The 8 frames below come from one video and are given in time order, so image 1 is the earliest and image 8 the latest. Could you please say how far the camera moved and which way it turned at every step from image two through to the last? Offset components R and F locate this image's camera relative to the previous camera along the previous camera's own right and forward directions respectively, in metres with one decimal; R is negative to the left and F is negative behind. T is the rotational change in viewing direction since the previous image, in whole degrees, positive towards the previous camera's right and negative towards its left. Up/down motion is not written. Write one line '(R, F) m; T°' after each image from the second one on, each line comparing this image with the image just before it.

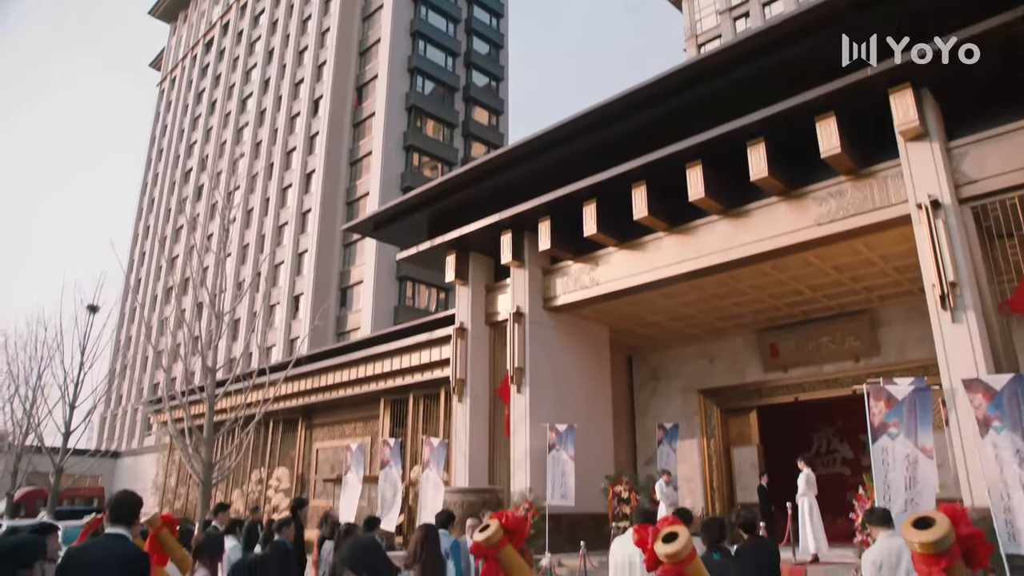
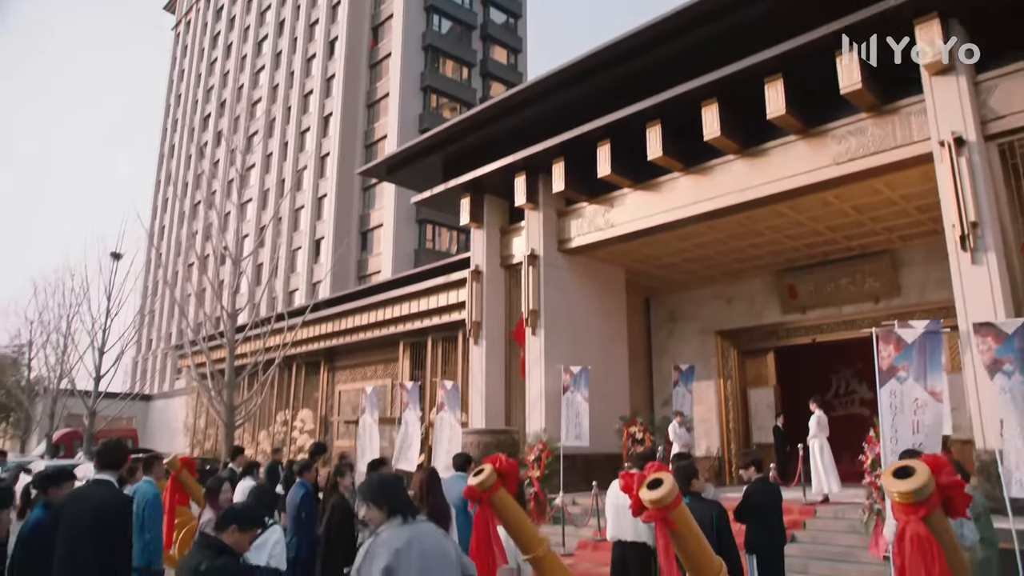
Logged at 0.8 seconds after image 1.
(+0.3, 0.0) m; -2°
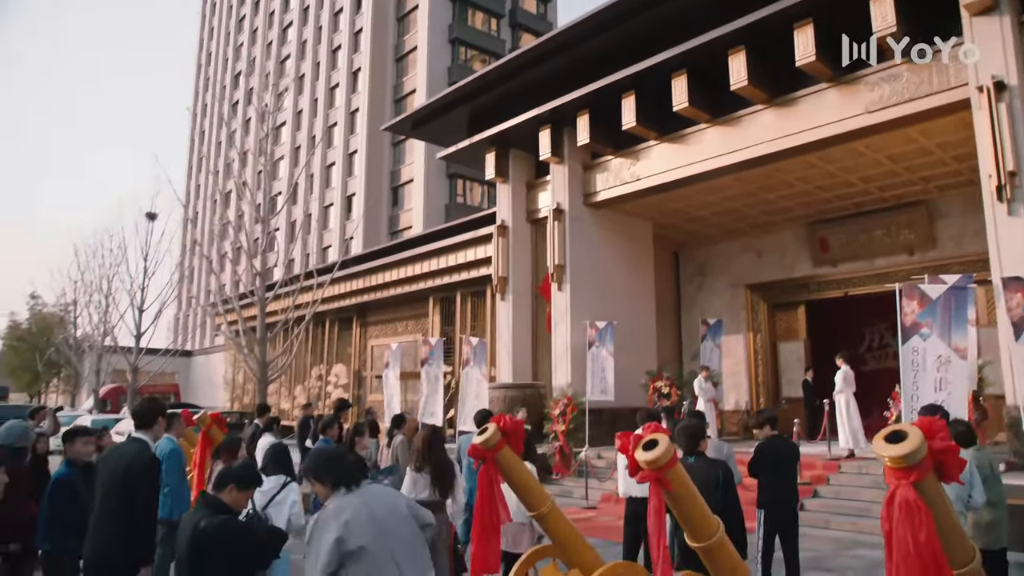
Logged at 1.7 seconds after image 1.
(+0.4, 0.0) m; -3°
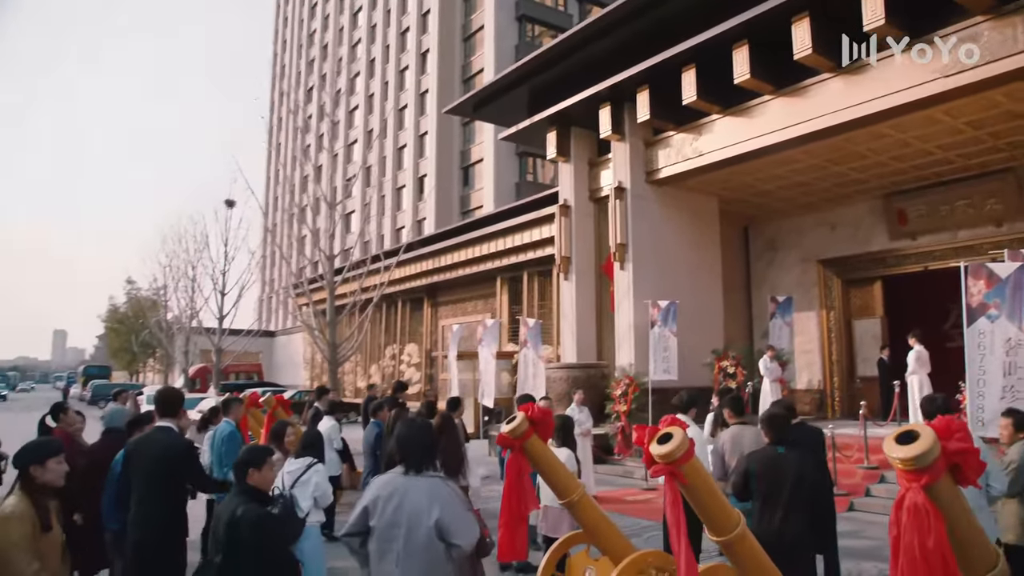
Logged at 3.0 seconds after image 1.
(+0.6, 0.0) m; -7°
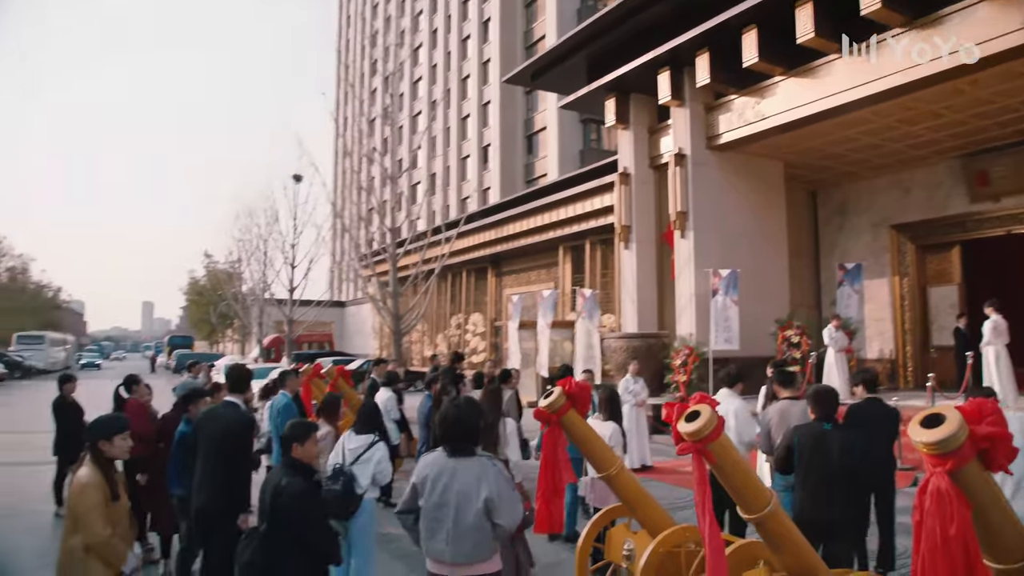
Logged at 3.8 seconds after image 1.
(+0.4, 0.0) m; -6°
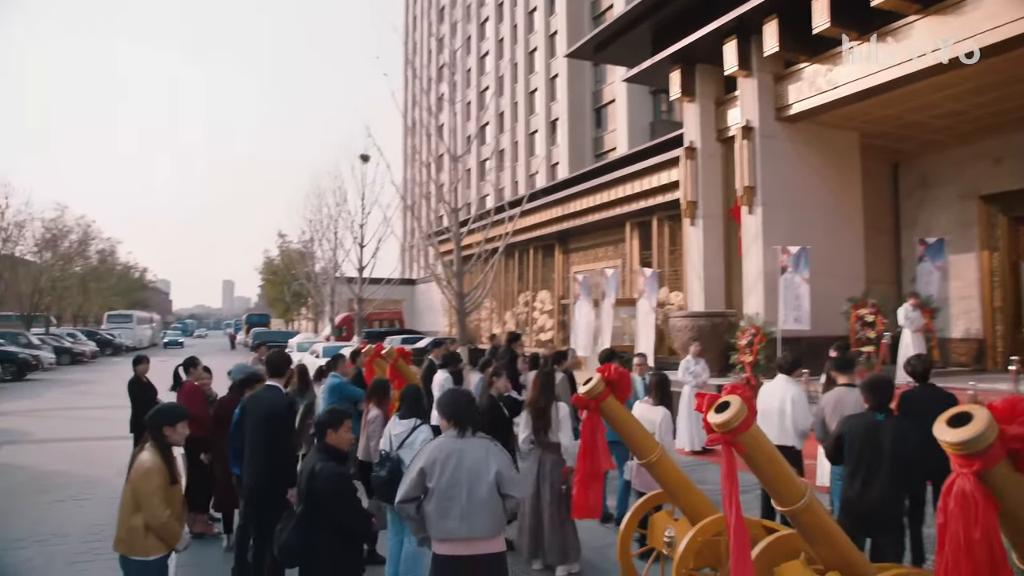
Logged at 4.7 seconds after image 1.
(+0.5, +0.1) m; -6°
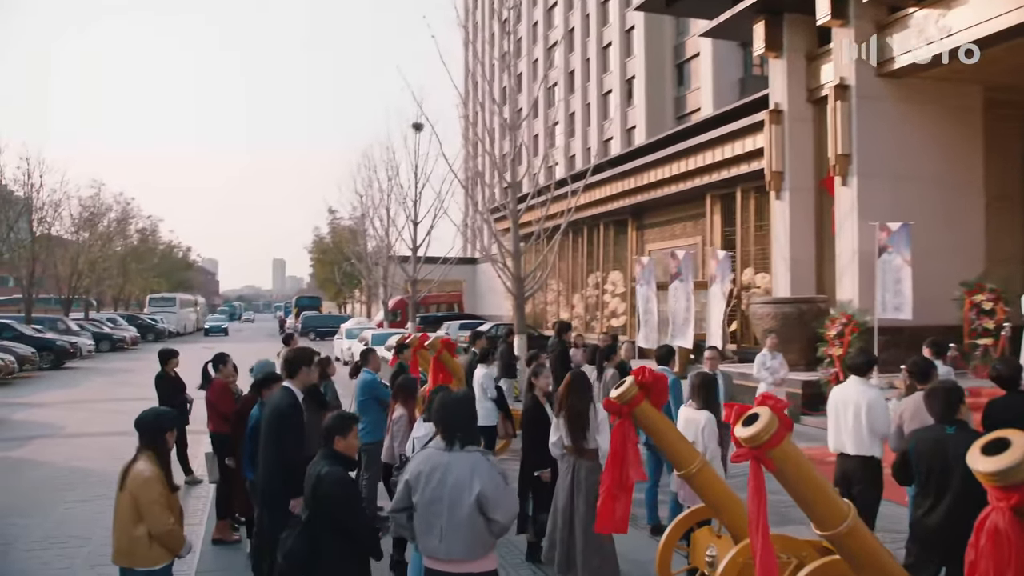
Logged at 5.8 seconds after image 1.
(+0.6, +1.2) m; -7°
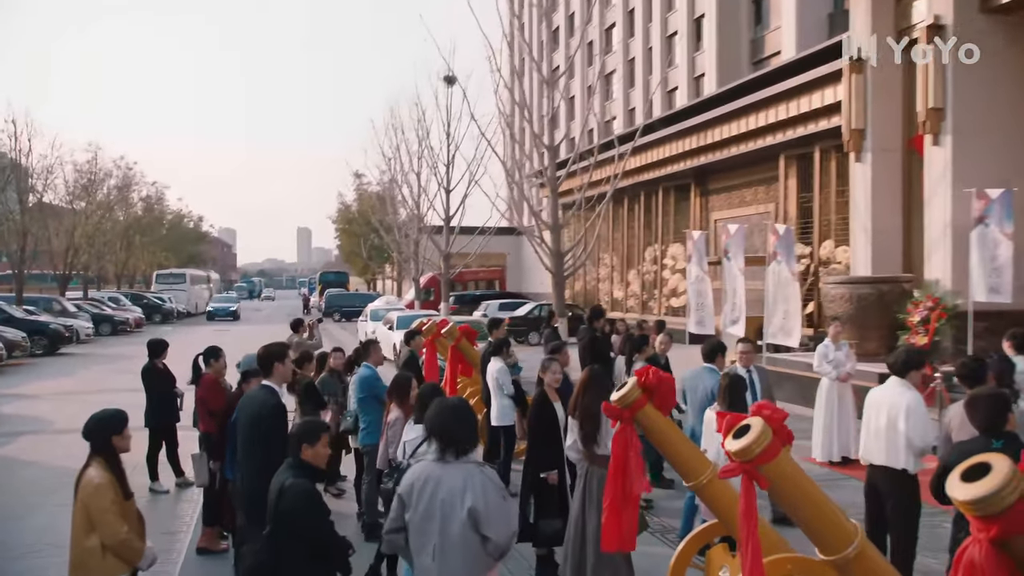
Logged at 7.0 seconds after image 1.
(+0.8, +1.4) m; -6°
